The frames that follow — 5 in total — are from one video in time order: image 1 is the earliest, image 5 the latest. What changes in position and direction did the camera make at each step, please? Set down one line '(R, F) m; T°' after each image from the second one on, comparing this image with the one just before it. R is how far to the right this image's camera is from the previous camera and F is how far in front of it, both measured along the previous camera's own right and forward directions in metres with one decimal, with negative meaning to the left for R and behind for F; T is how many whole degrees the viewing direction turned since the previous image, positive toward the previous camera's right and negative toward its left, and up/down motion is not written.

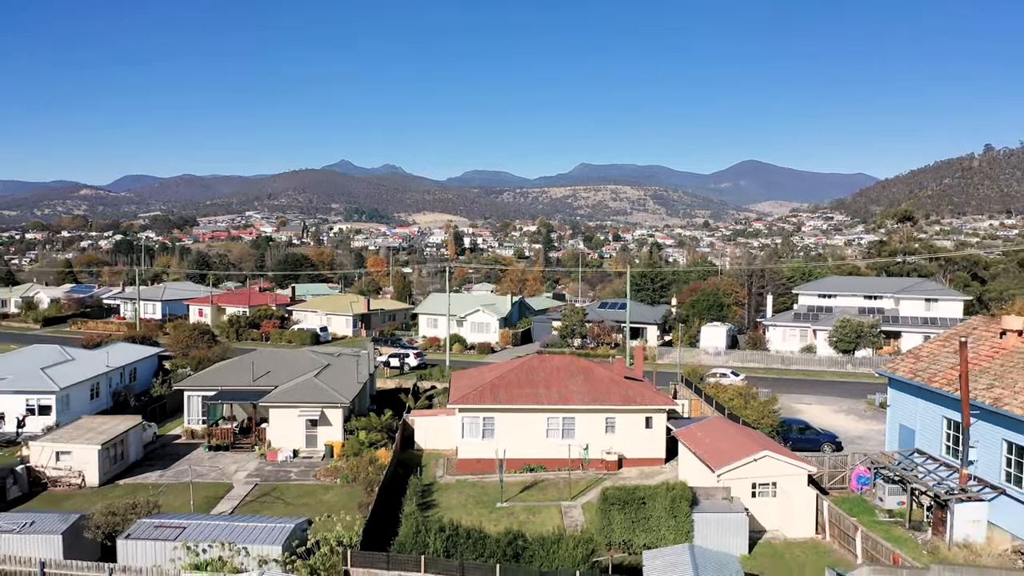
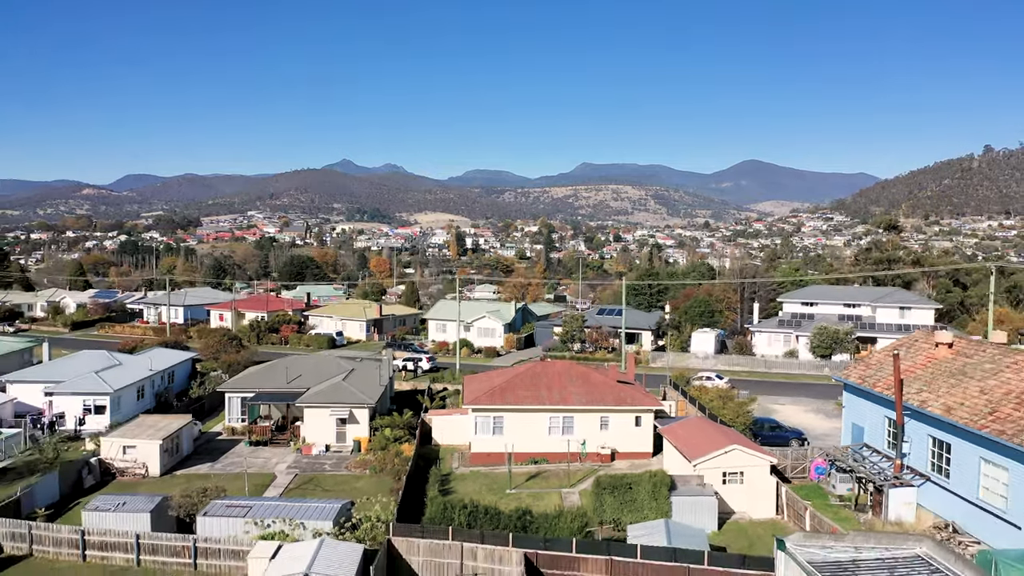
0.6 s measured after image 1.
(0.0, -0.4) m; 0°
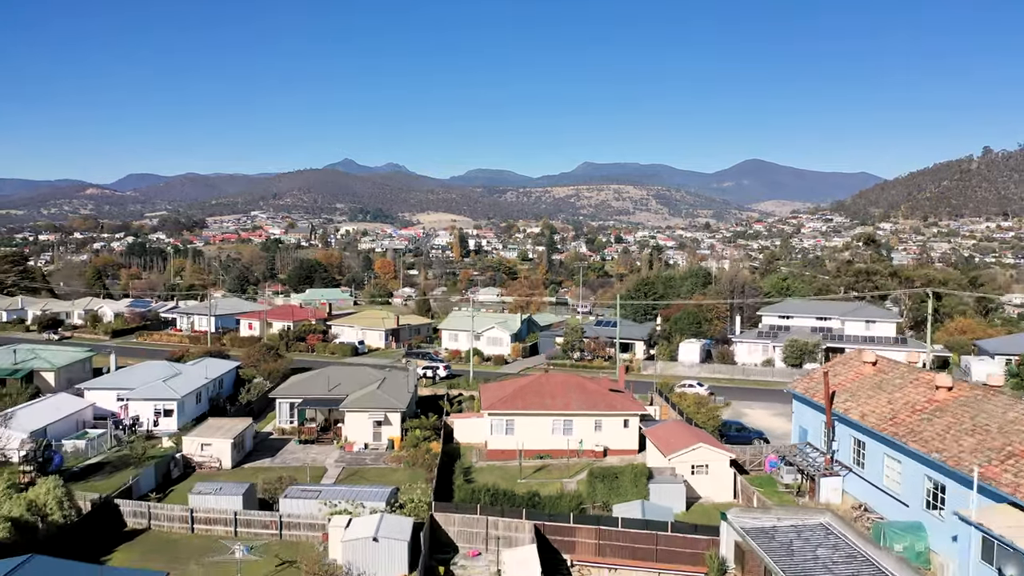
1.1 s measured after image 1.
(0.0, -0.7) m; 0°
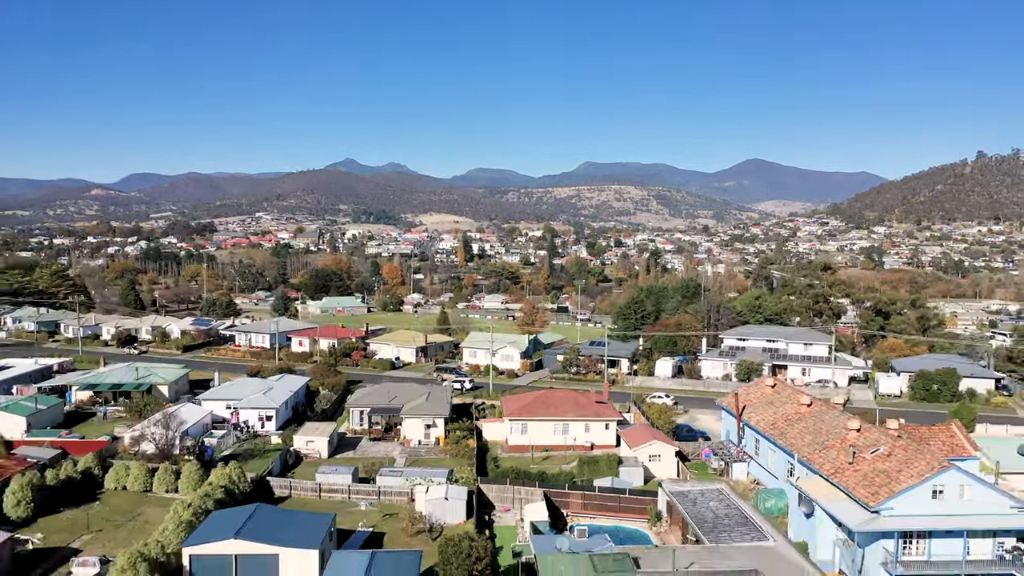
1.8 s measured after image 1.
(-0.1, -1.6) m; 0°
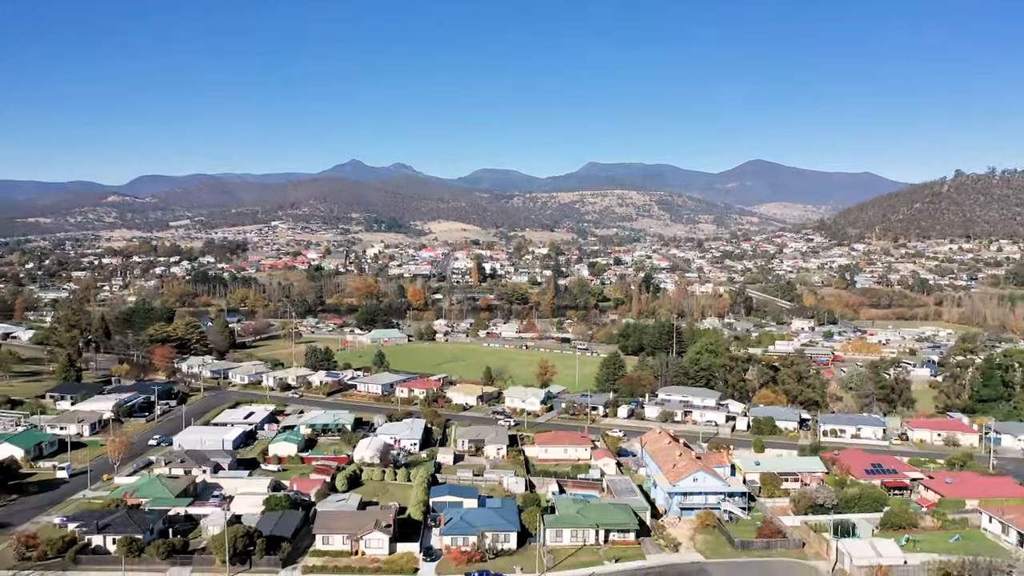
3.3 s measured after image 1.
(-0.4, -6.0) m; 0°
